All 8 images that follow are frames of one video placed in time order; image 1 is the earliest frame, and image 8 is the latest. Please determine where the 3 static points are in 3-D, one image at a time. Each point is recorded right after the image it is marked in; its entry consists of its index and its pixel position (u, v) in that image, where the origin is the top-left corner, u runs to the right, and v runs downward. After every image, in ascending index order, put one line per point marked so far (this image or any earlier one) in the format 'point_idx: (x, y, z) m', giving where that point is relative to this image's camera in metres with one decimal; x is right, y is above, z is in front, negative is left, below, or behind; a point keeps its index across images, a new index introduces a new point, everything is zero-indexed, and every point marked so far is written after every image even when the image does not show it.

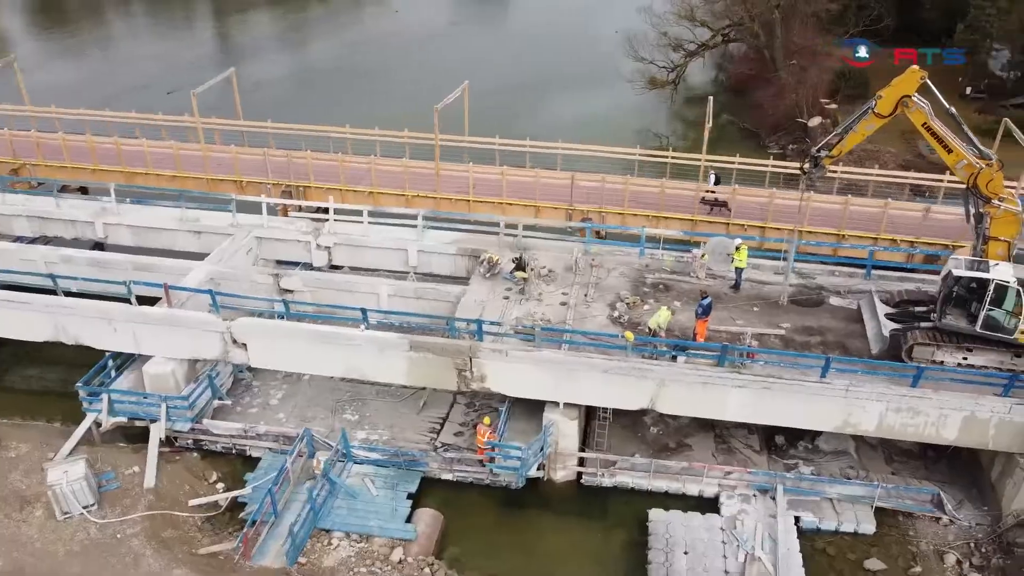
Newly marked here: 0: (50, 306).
0: (-7.8, -0.3, +13.5) m
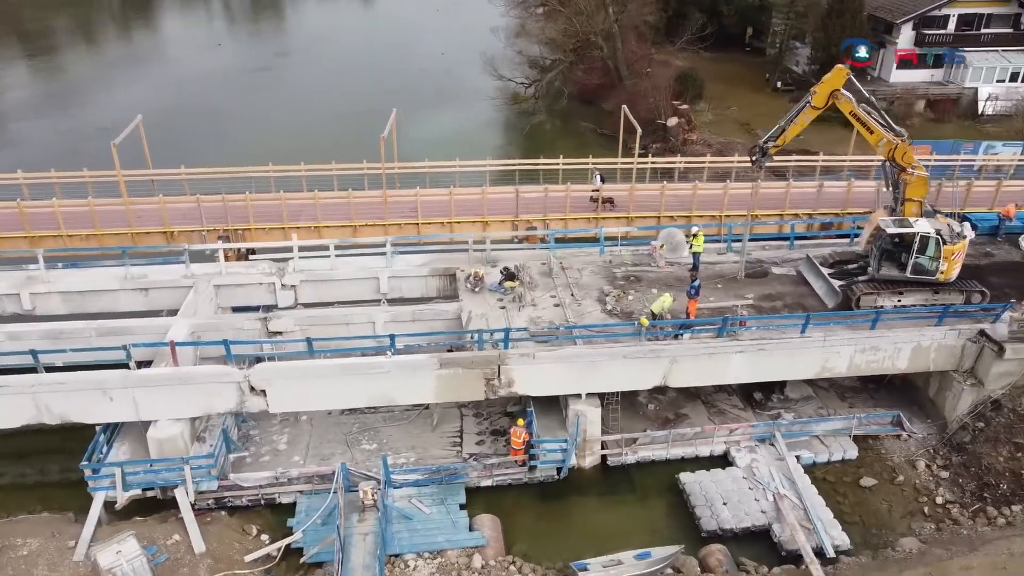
0: (-7.4, -1.5, +12.4) m
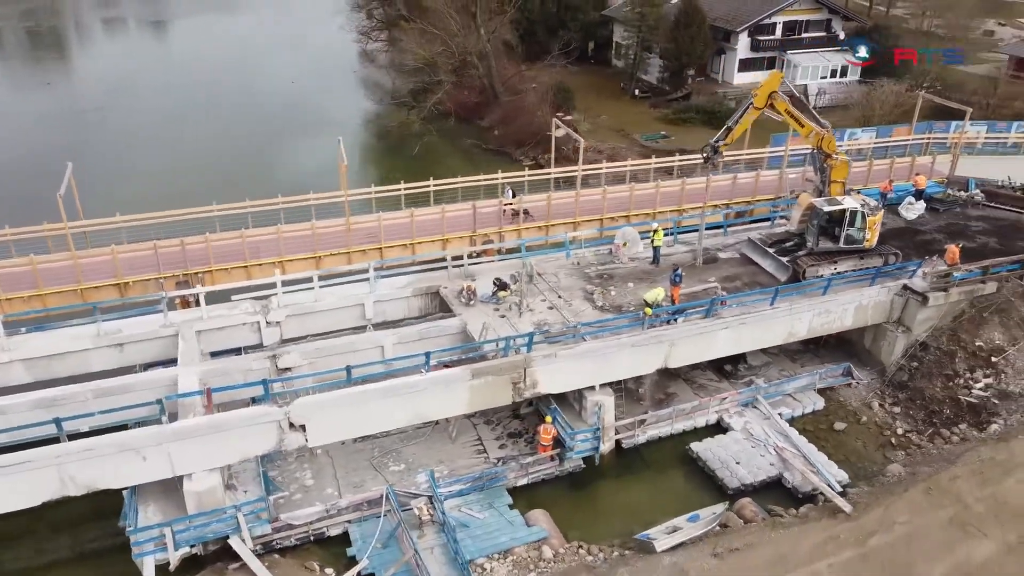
0: (-6.5, -2.4, +11.6) m
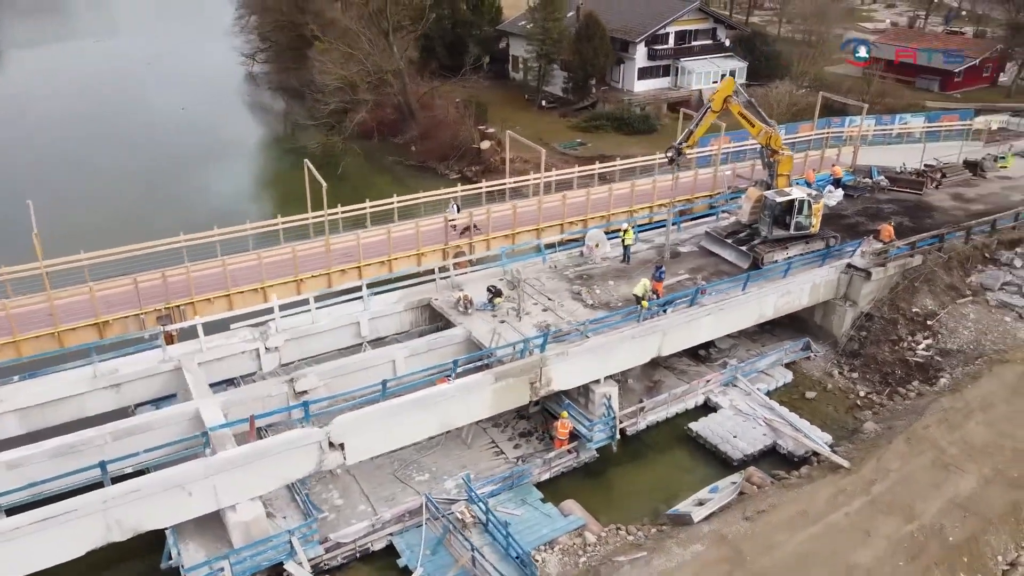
0: (-5.7, -3.0, +11.2) m
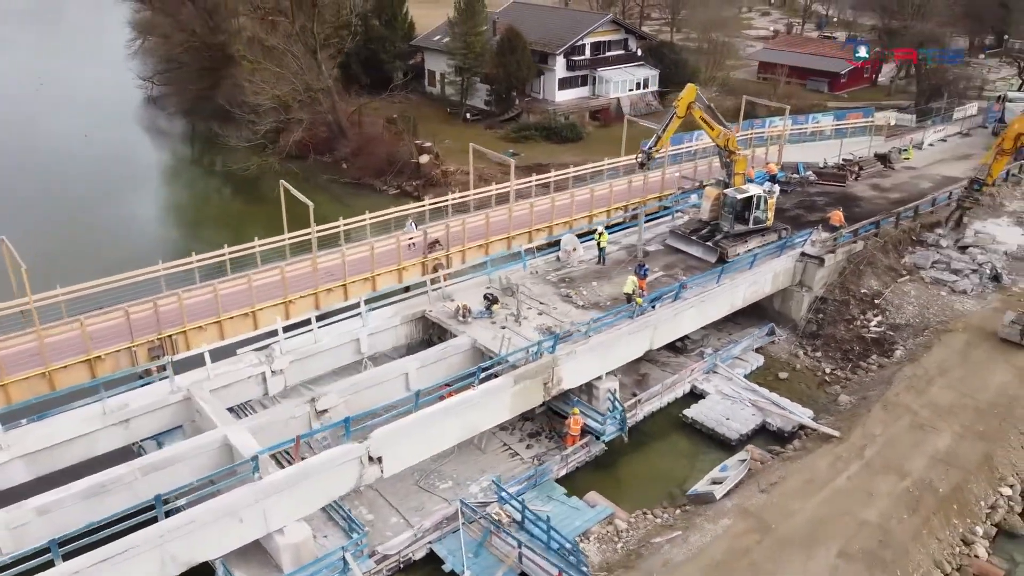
0: (-4.8, -3.4, +11.0) m
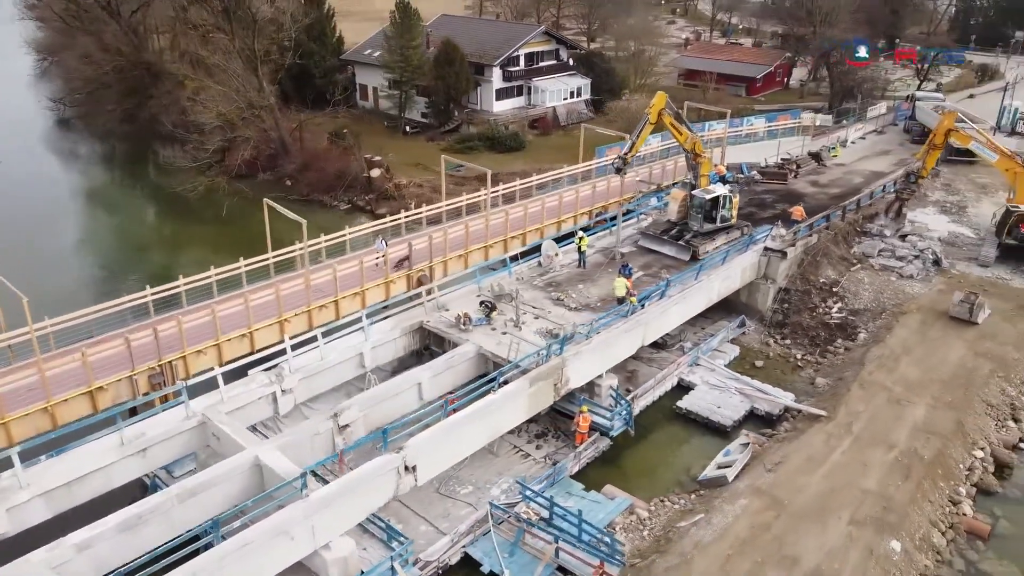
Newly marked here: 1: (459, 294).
0: (-3.9, -3.7, +10.9) m
1: (-1.2, -0.1, +18.4) m
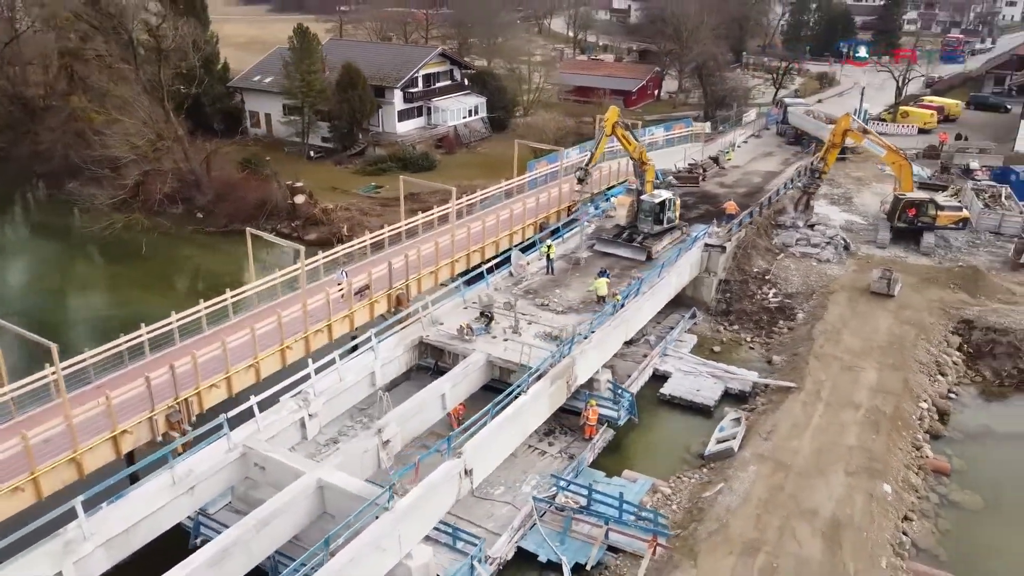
0: (-2.5, -4.0, +11.1) m
1: (-1.5, -0.4, +19.1) m
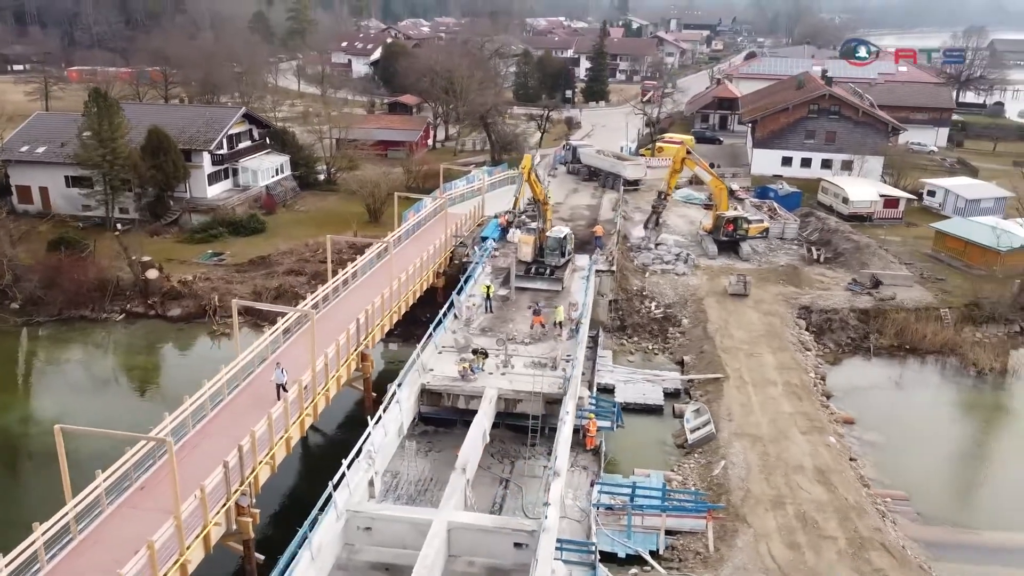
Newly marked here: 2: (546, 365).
0: (+0.5, -4.6, +12.0) m
1: (-2.0, -1.6, +19.9) m
2: (+0.8, -1.8, +19.7) m
